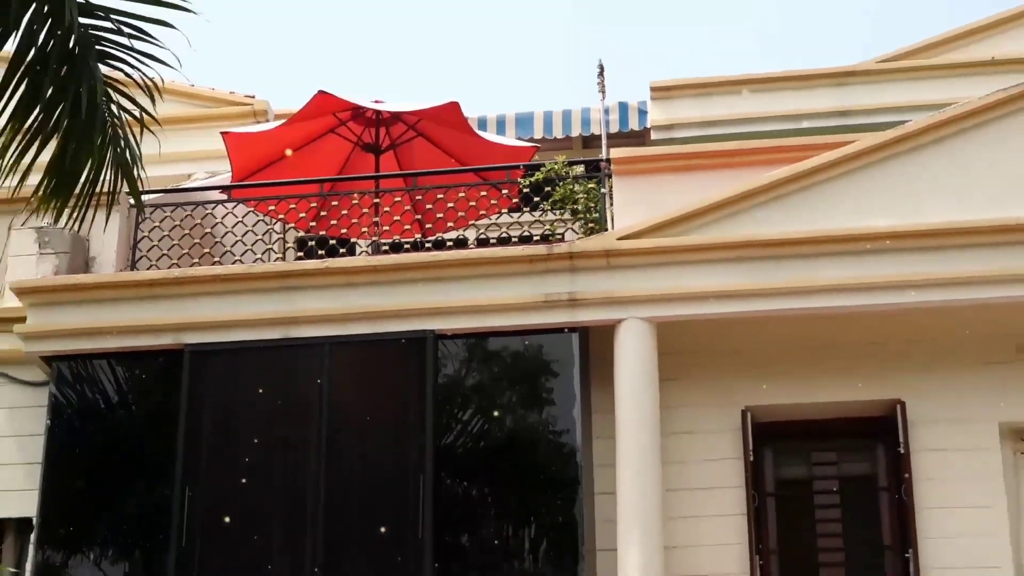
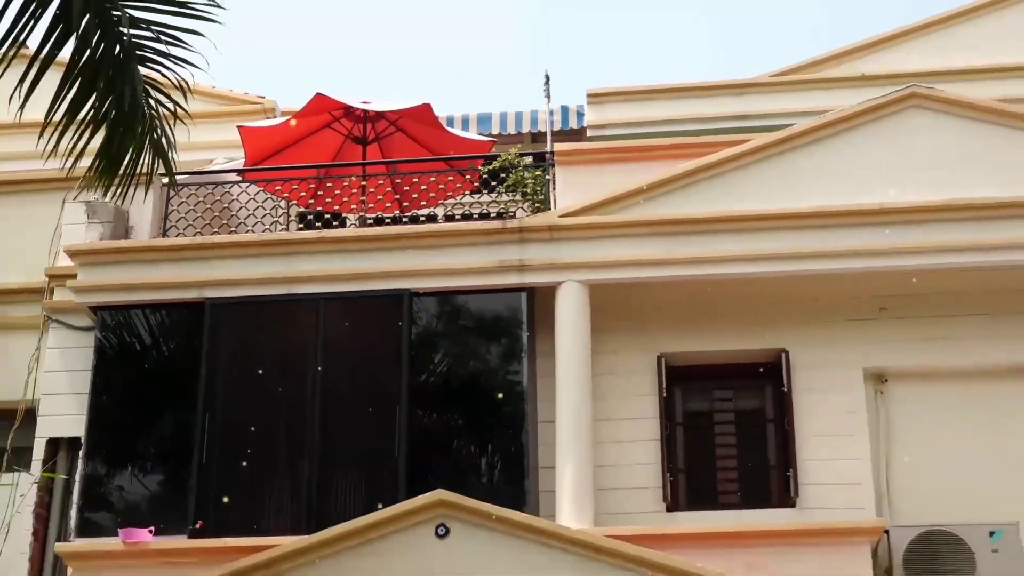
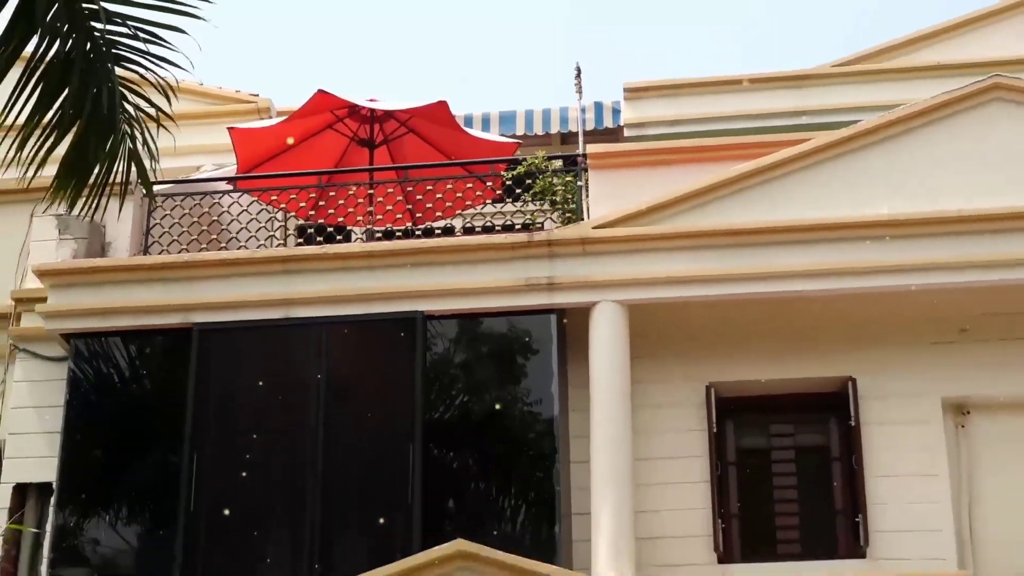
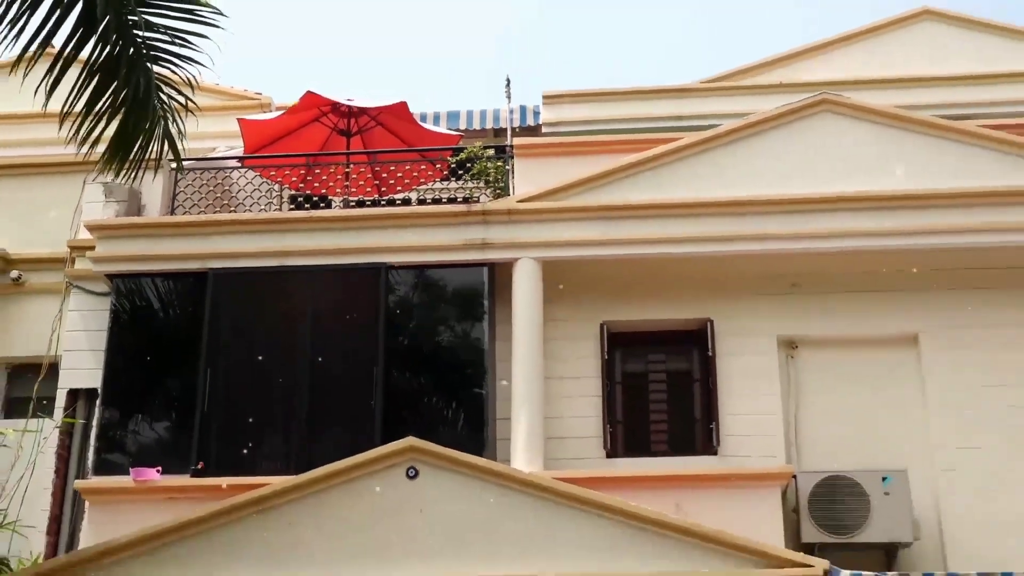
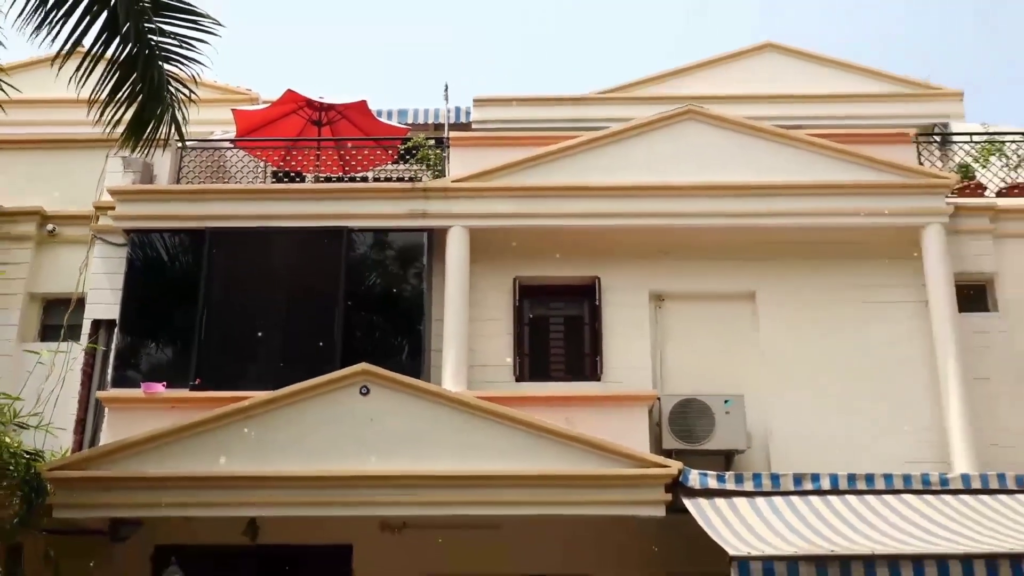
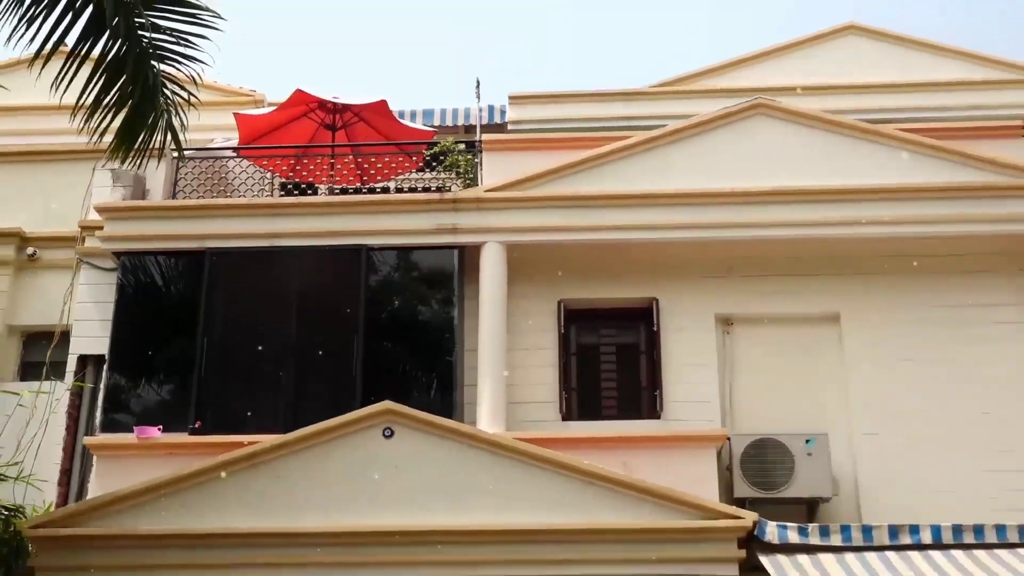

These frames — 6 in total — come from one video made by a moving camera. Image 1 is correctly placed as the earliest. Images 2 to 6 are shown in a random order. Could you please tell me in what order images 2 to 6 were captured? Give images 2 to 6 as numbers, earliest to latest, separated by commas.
3, 2, 4, 6, 5
